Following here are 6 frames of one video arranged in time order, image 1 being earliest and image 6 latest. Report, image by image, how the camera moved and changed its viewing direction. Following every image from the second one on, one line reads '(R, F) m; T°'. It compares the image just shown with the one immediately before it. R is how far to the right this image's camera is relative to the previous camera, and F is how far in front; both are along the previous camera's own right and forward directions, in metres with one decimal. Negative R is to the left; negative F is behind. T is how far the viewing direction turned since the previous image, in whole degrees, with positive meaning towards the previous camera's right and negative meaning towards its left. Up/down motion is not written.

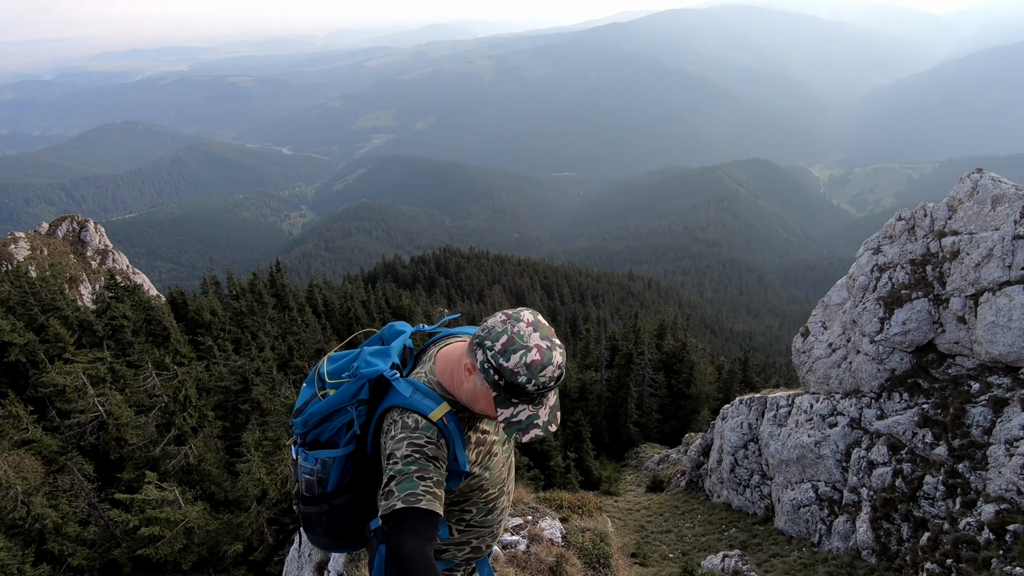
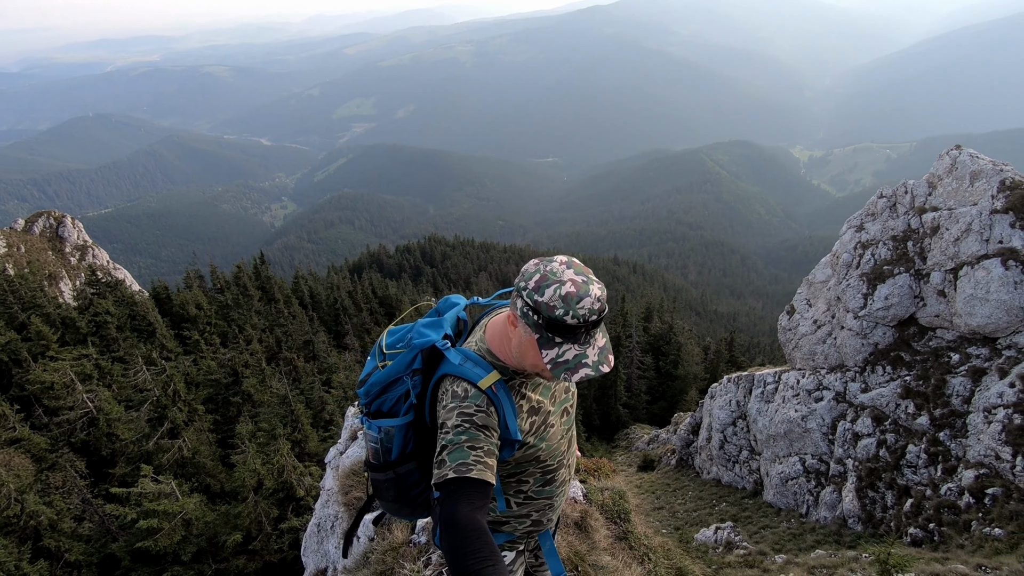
(-0.4, -0.3) m; +1°
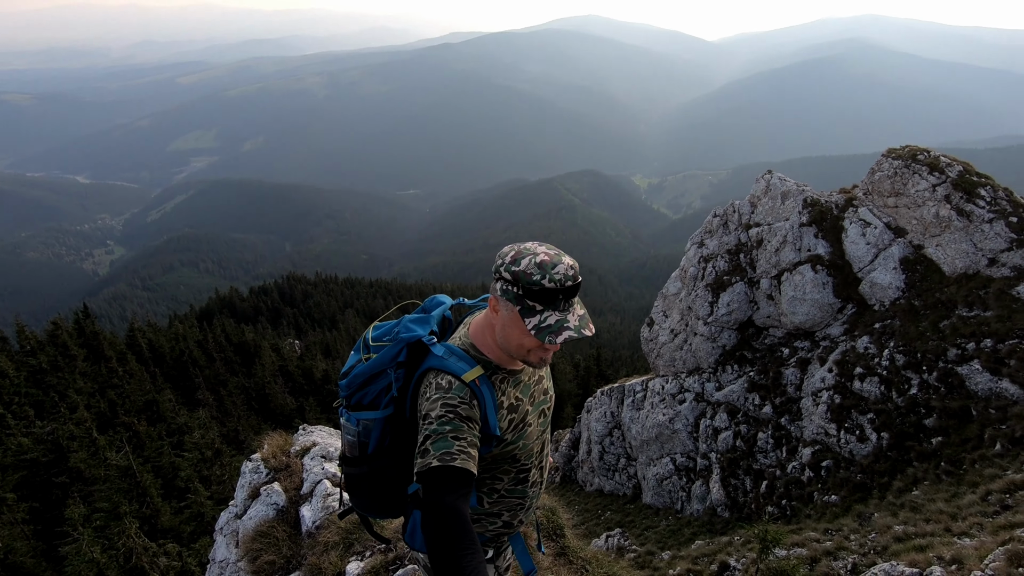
(-0.6, +0.1) m; +14°
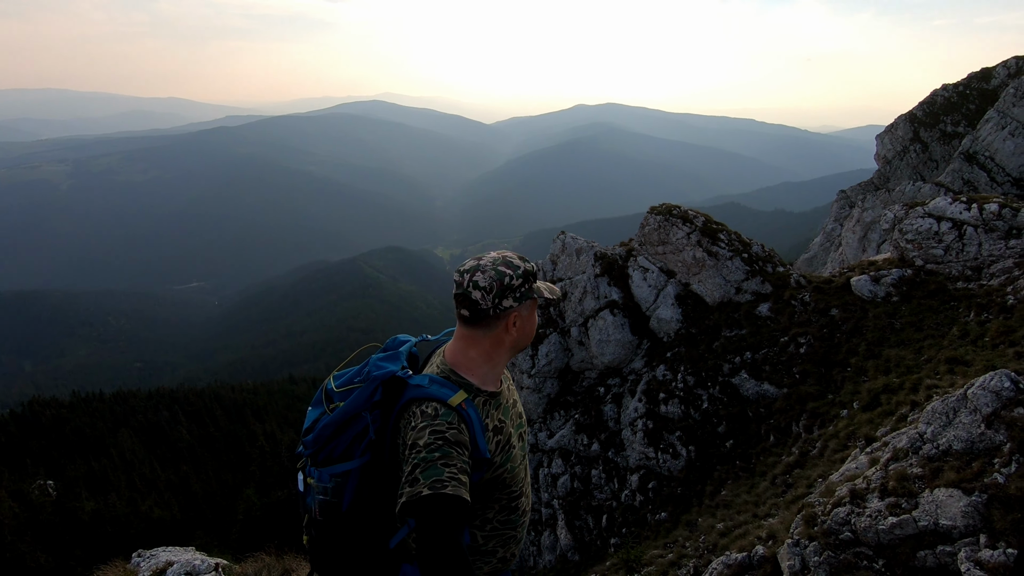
(-0.9, -0.1) m; +20°
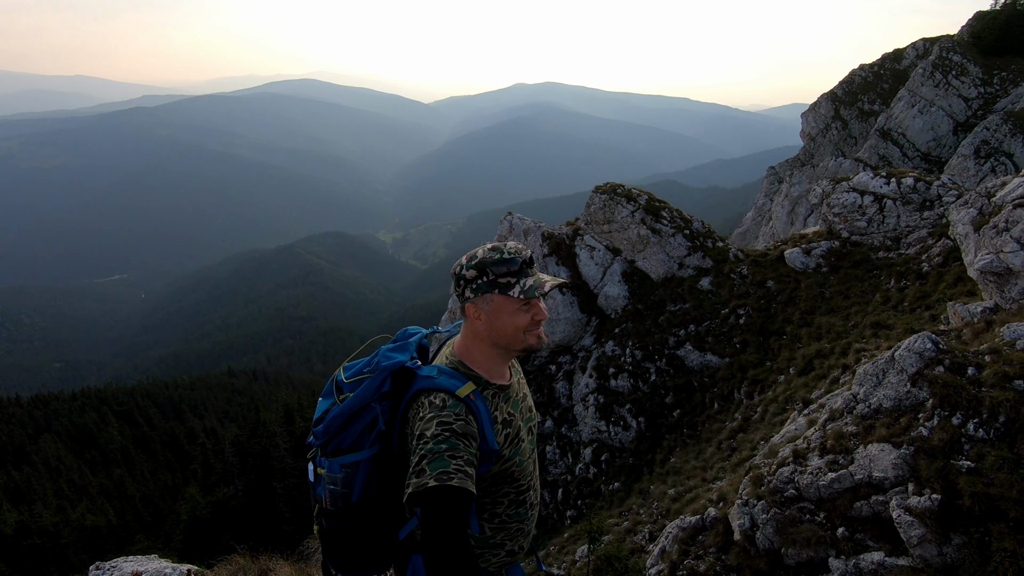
(-0.3, 0.0) m; +6°
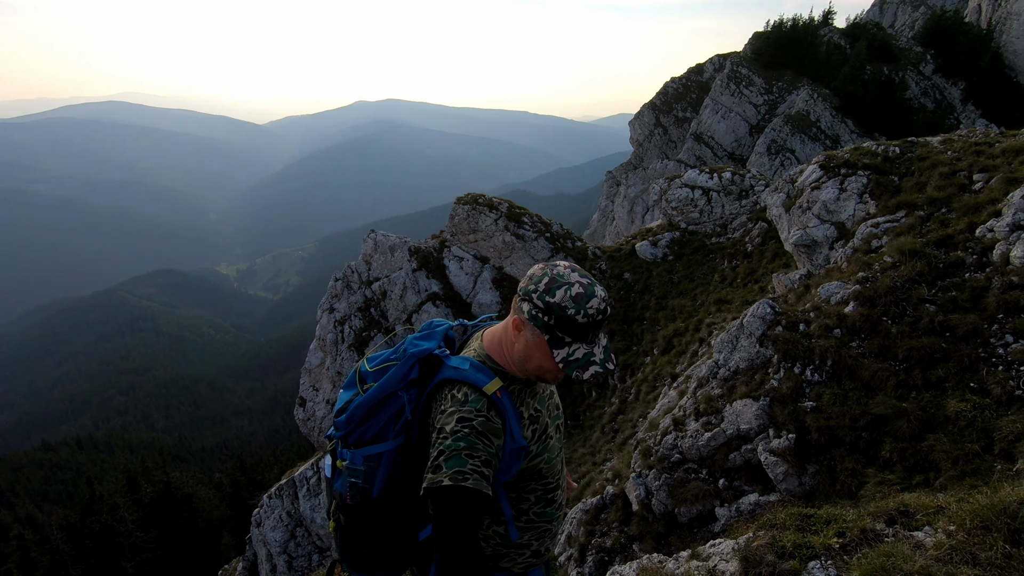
(-0.7, -0.1) m; +14°
